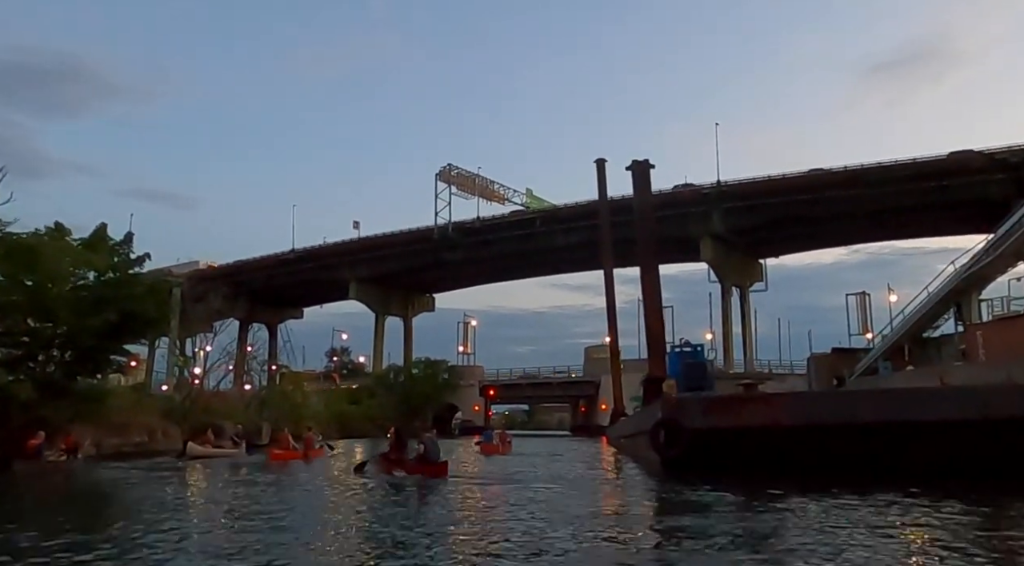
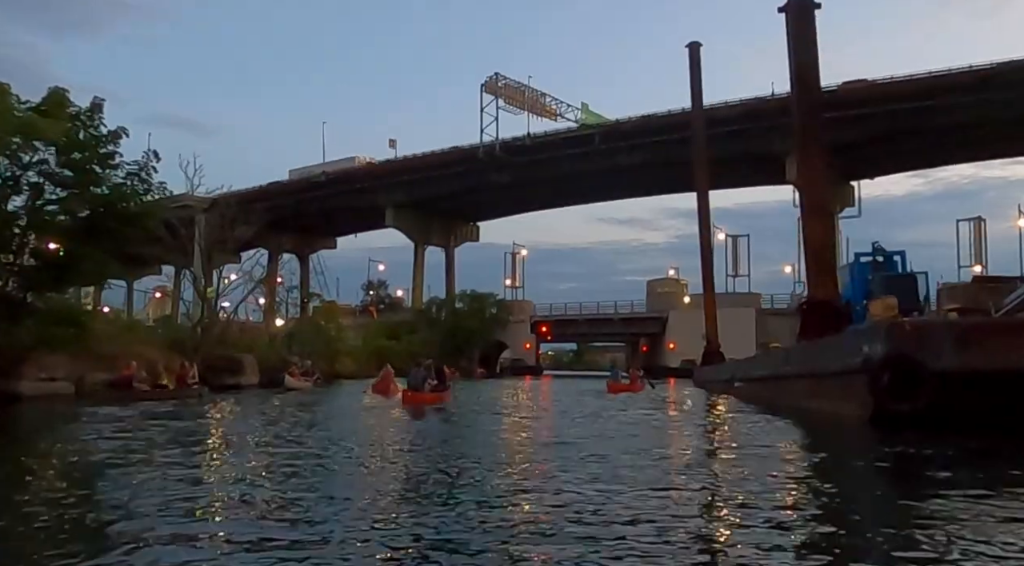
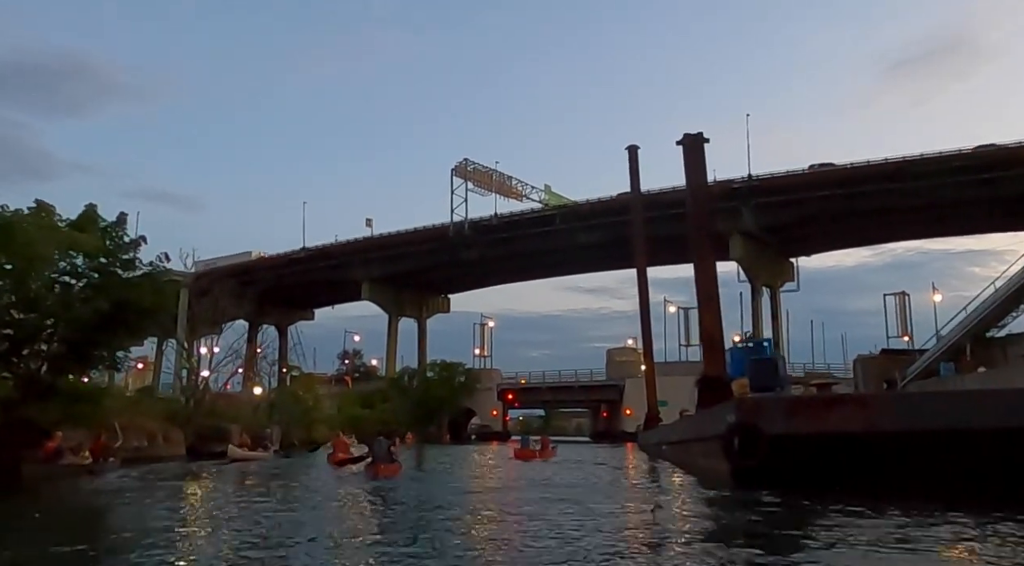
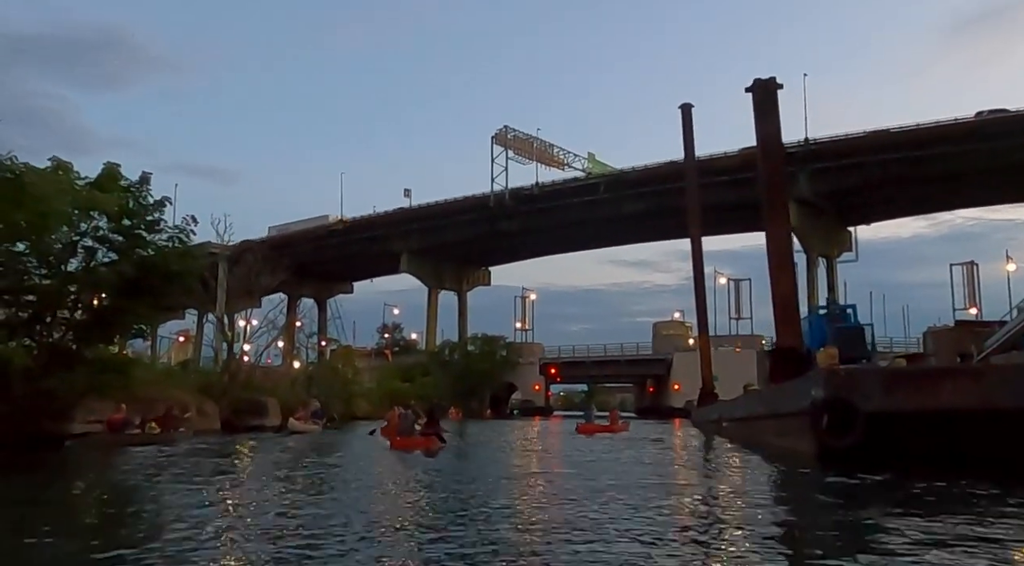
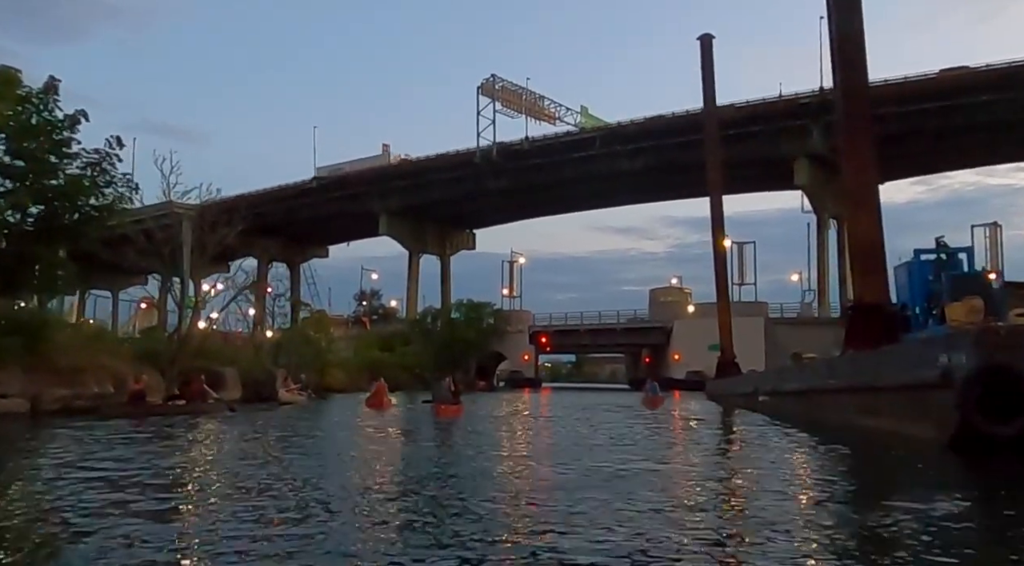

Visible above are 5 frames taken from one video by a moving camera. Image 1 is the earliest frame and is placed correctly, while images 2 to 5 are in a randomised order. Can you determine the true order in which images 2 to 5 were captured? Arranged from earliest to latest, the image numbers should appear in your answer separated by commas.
3, 4, 2, 5
